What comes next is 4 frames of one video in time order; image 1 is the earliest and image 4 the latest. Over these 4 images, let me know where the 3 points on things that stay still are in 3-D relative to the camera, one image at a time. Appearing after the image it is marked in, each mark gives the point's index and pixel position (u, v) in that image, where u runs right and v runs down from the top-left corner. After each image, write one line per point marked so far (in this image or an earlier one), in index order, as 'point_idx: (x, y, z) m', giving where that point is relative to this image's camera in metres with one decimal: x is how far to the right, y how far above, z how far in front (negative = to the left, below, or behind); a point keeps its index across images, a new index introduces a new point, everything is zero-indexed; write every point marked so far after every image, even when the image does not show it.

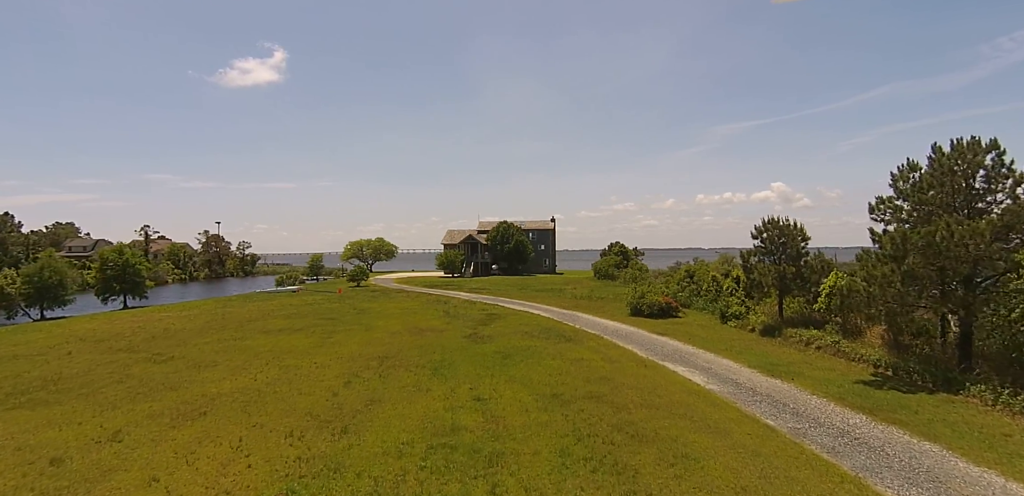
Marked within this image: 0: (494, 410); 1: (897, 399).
0: (-0.5, -4.6, +17.5) m
1: (+11.9, -4.7, +19.1) m
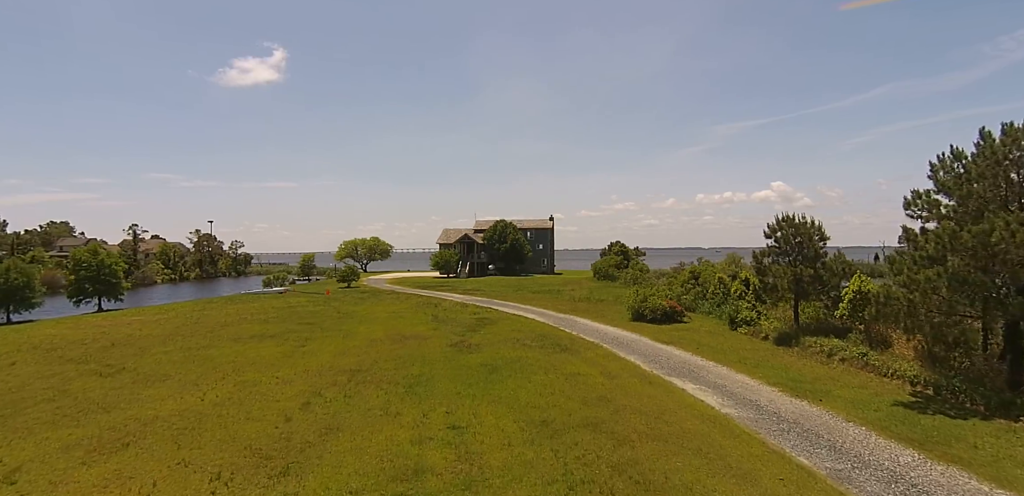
0: (-1.0, -4.6, +14.6) m
1: (+11.4, -4.7, +16.2) m
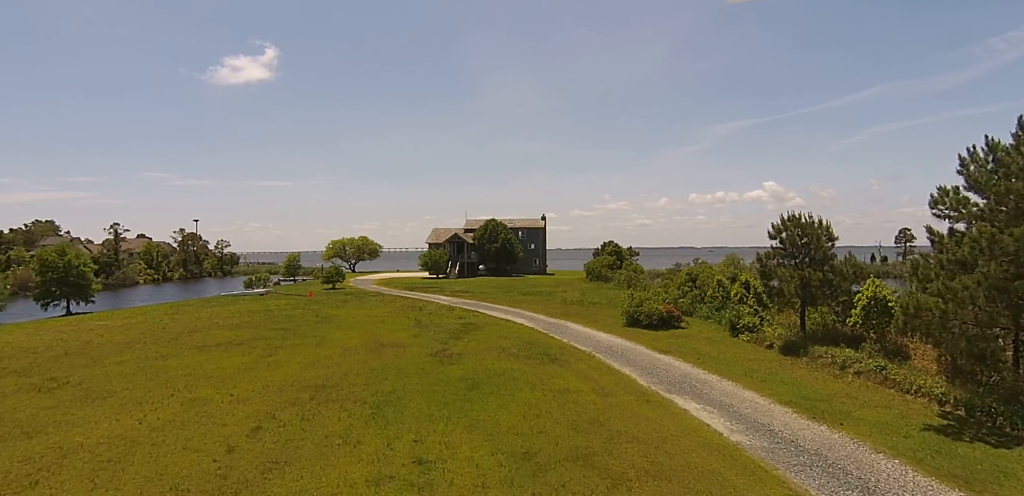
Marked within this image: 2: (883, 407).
0: (-1.5, -4.7, +12.3) m
1: (+10.9, -4.8, +14.0) m
2: (+10.9, -4.7, +18.1) m
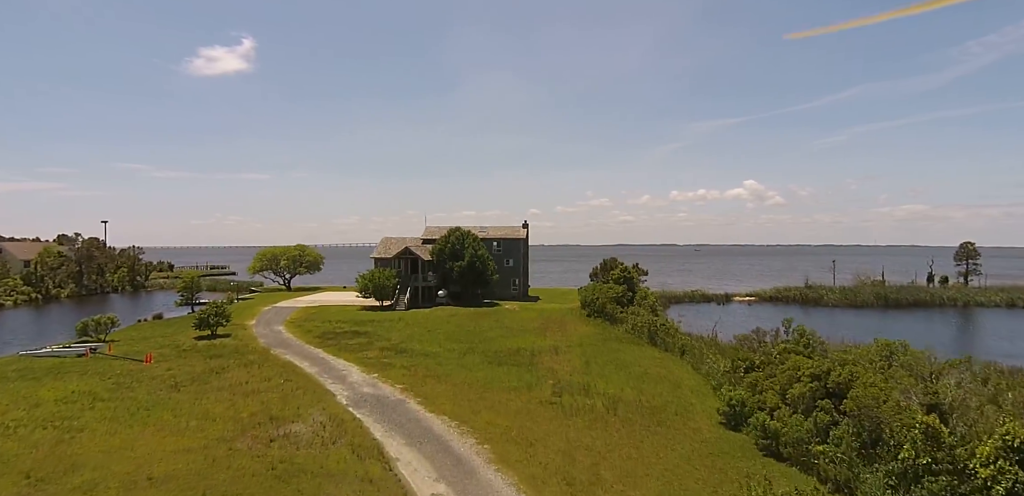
0: (-2.7, -7.5, -10.8) m
1: (+9.7, -7.7, -8.8) m
2: (+9.6, -7.6, -4.7) m
